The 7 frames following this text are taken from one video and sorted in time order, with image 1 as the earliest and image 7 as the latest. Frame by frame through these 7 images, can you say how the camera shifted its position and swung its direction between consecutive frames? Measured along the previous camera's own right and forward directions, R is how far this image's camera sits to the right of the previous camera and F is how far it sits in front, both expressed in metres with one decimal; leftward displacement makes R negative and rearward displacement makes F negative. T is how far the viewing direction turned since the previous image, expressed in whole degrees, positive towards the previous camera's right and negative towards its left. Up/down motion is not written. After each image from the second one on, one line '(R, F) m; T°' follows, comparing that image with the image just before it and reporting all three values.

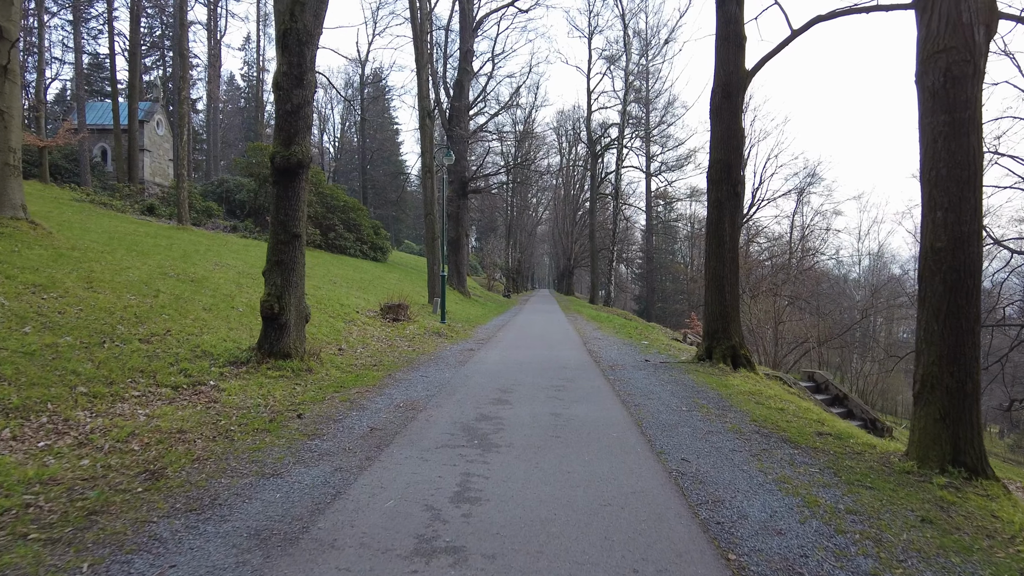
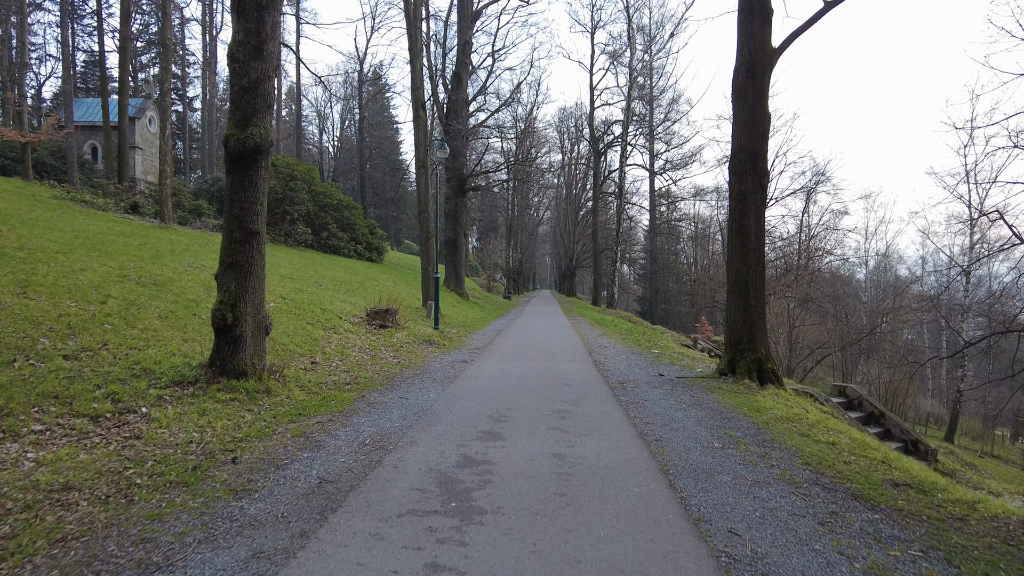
(+0.1, +1.1) m; 0°
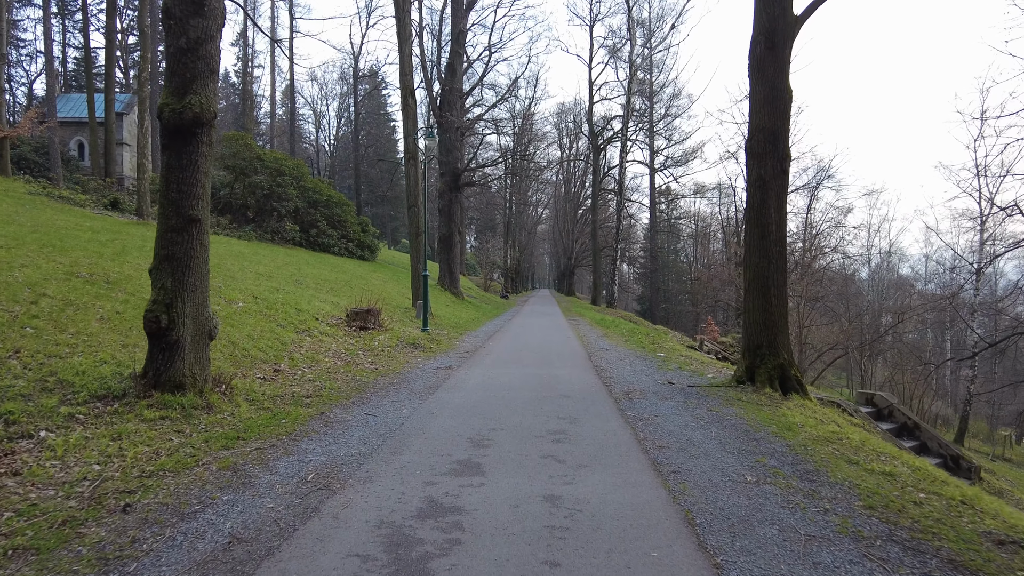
(+0.1, +1.0) m; 0°
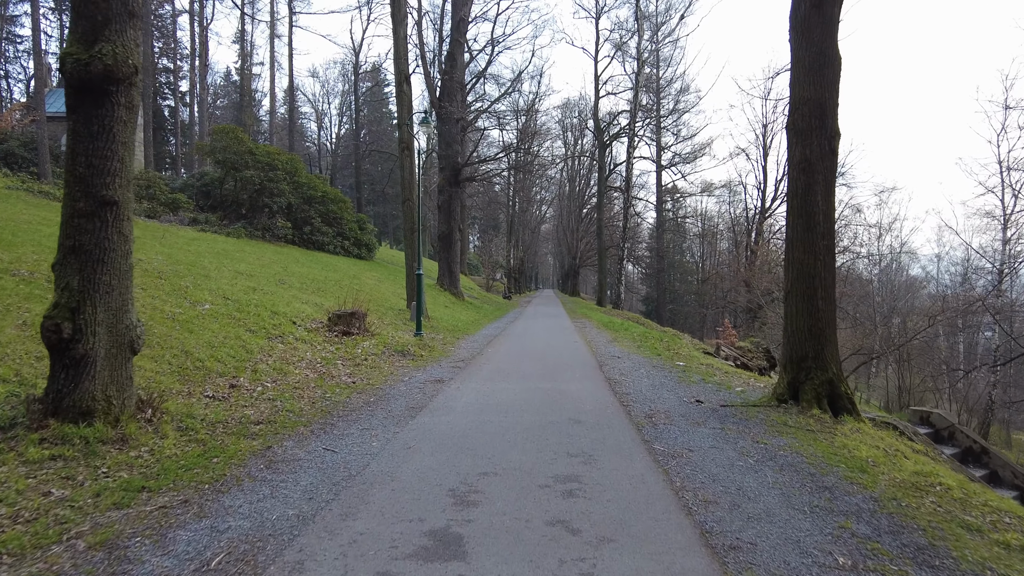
(0.0, +1.2) m; 0°
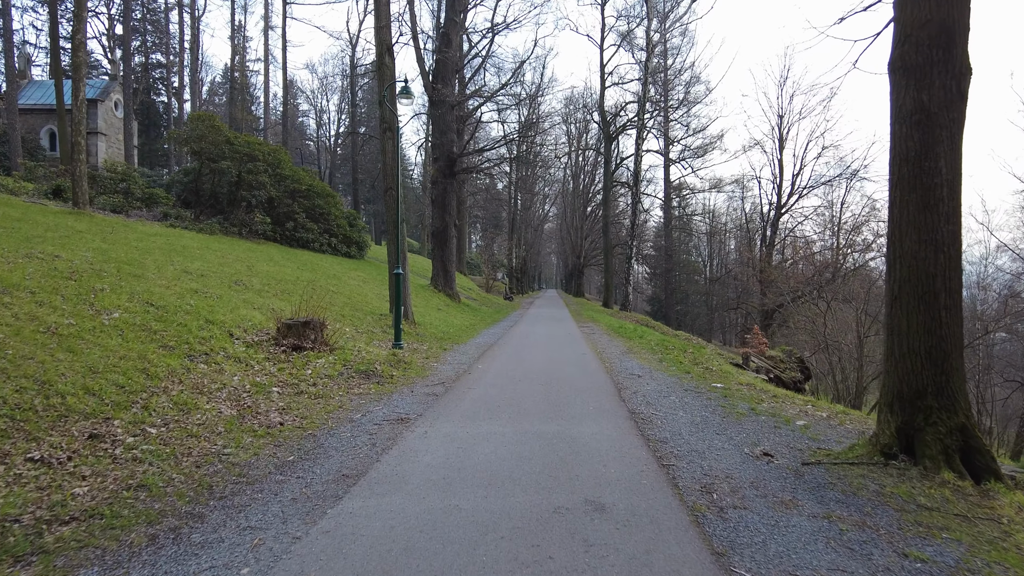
(+0.1, +2.0) m; 0°
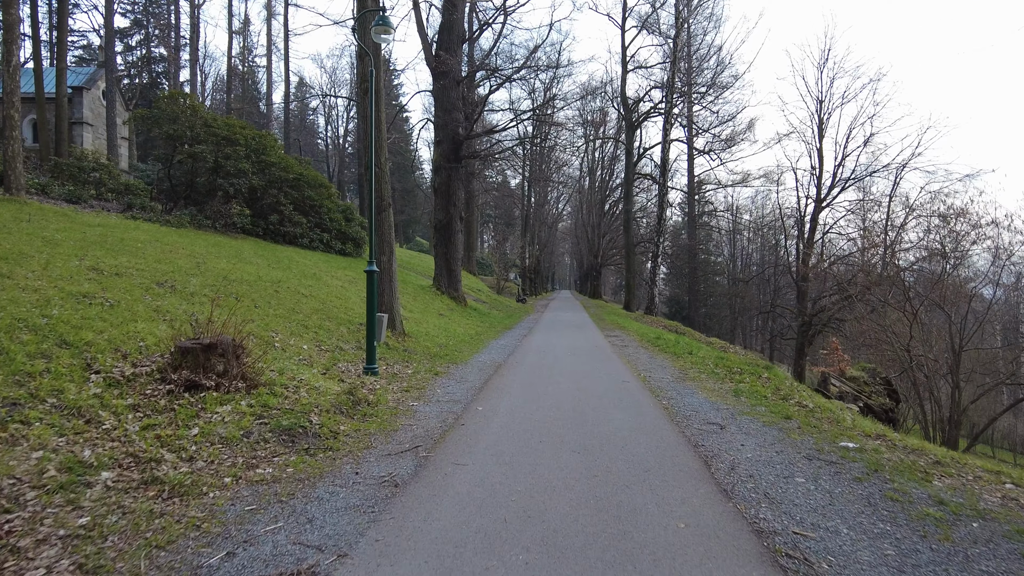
(0.0, +2.9) m; -1°
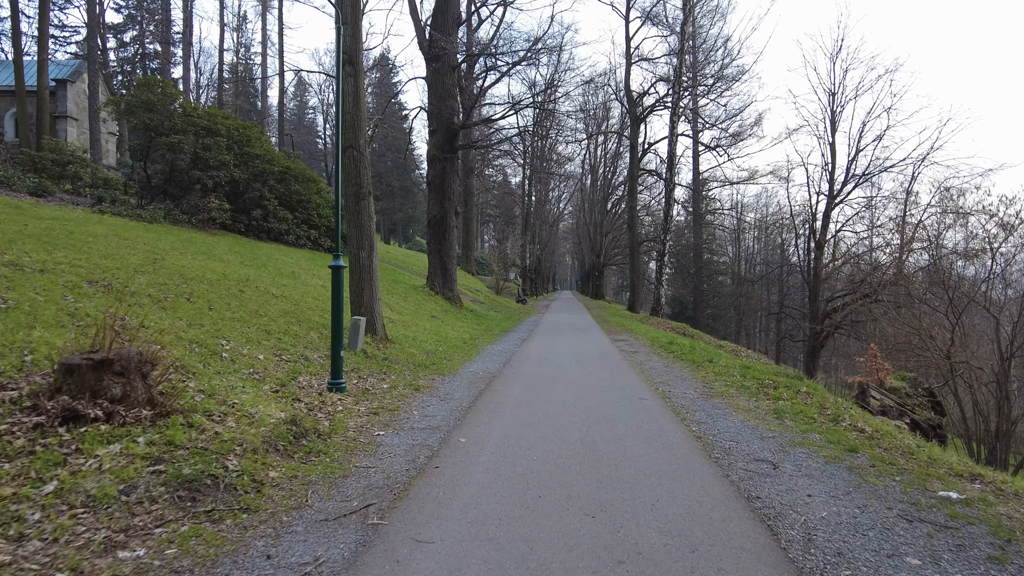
(+0.1, +1.3) m; 0°
